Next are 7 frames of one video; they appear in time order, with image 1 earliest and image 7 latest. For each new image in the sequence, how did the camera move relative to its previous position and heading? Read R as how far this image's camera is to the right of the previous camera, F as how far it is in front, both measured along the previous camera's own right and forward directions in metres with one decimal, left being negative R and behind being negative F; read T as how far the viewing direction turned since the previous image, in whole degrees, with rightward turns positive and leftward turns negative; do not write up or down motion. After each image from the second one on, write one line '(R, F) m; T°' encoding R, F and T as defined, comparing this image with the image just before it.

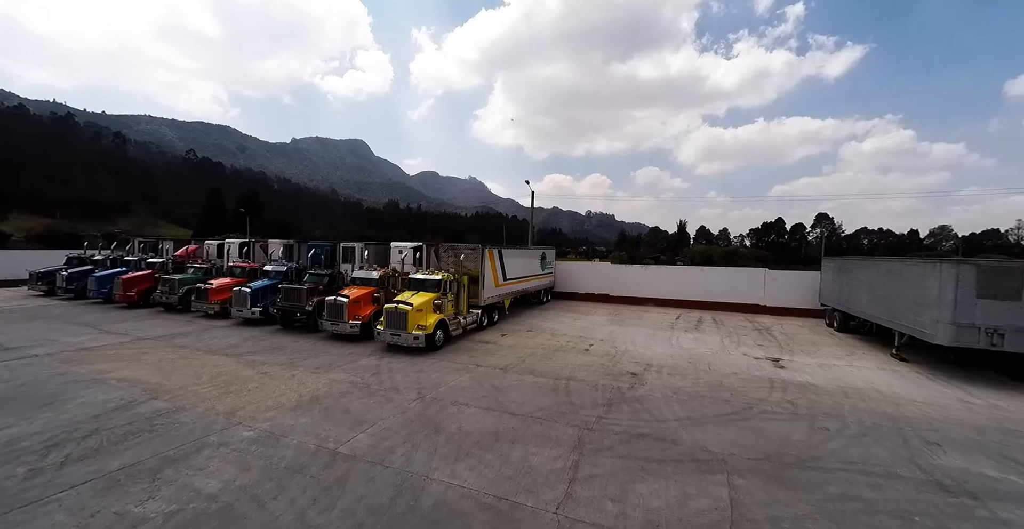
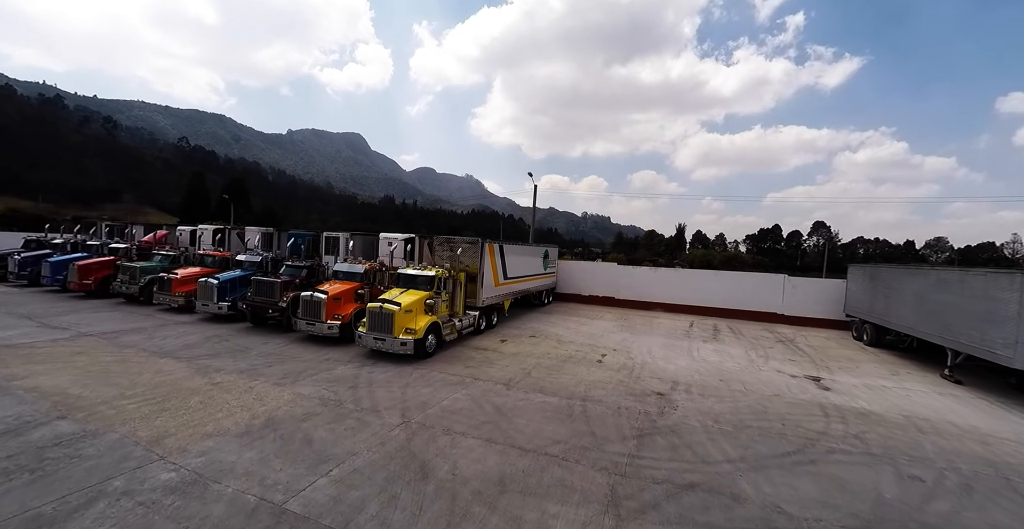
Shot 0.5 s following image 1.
(-0.2, +1.2) m; +1°
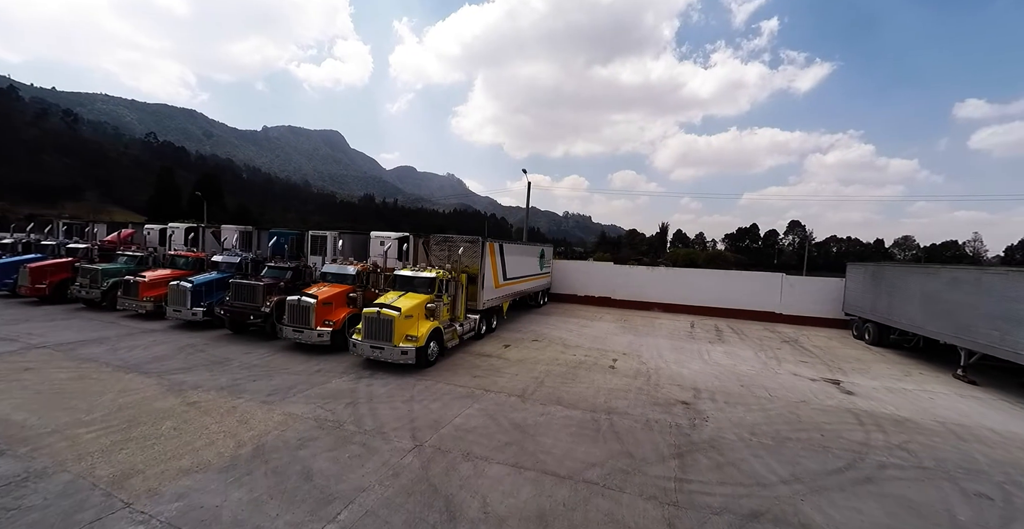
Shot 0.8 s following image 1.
(-0.5, +0.6) m; +3°
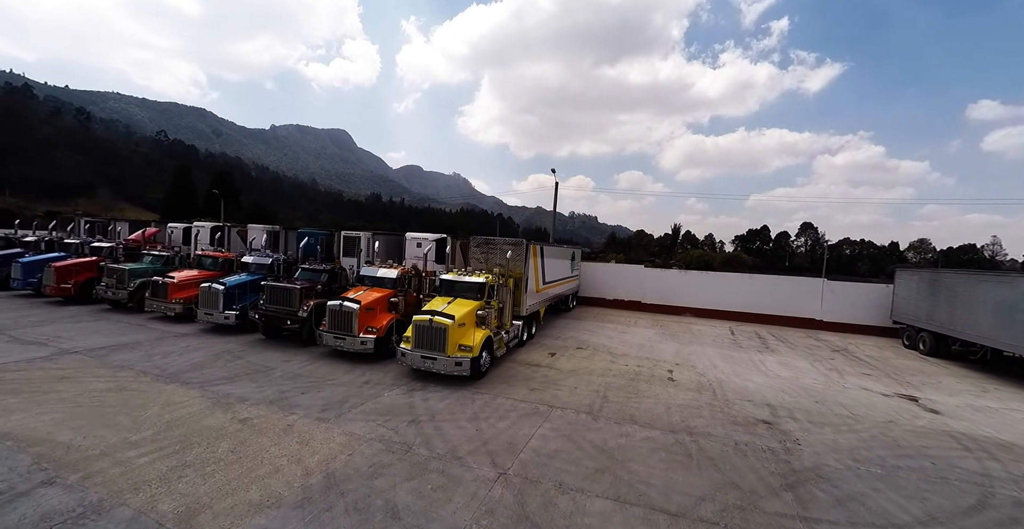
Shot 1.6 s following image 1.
(-0.9, +0.4) m; -1°
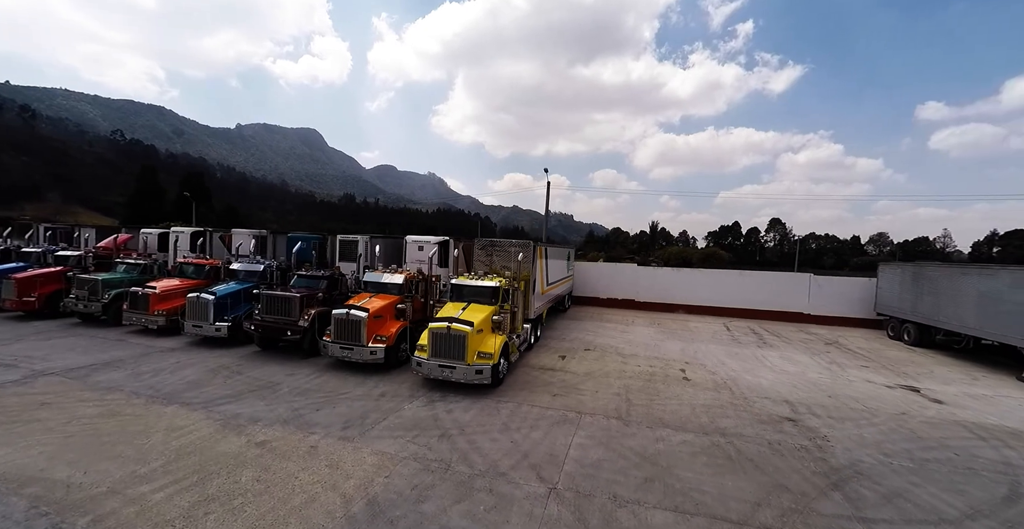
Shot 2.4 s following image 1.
(-0.7, +0.2) m; +3°
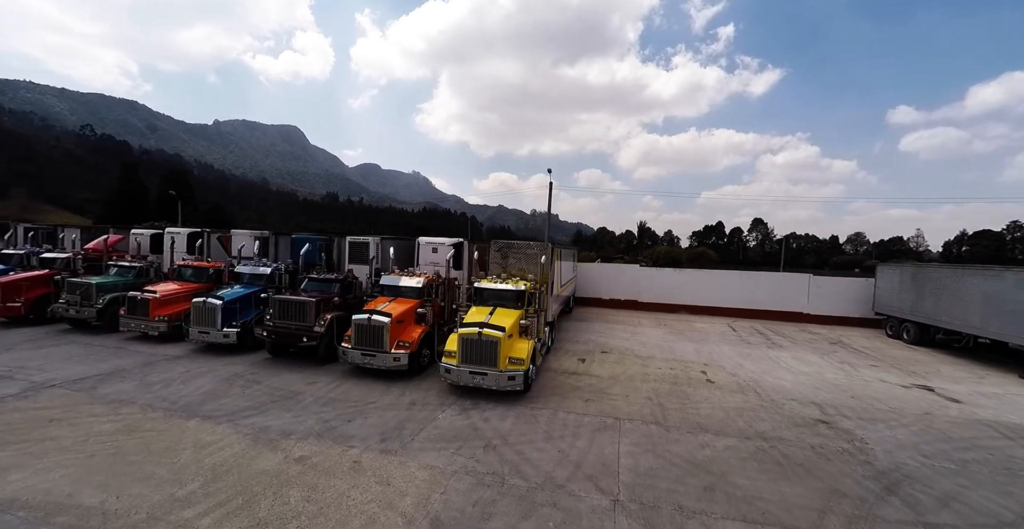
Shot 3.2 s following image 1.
(-0.7, +0.1) m; +2°
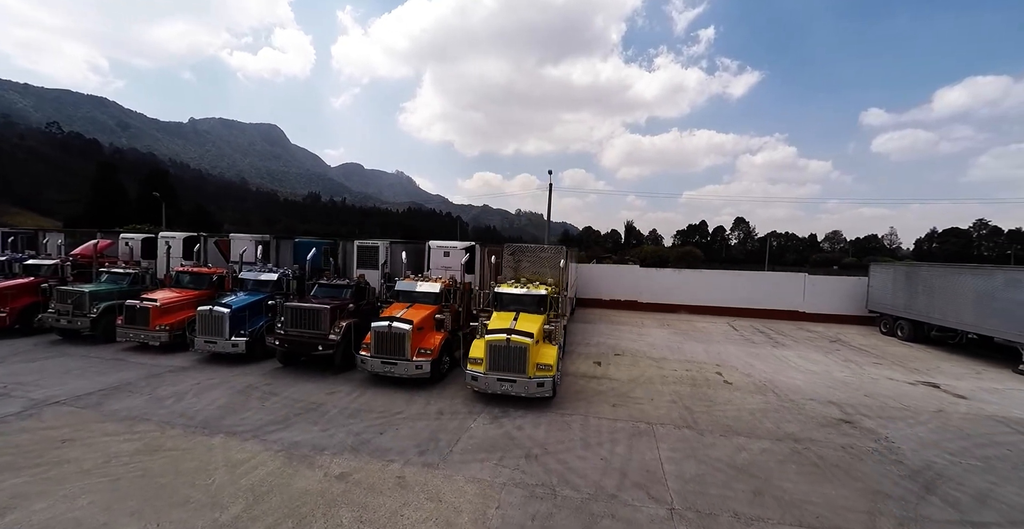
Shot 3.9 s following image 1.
(-0.6, +0.1) m; +2°
